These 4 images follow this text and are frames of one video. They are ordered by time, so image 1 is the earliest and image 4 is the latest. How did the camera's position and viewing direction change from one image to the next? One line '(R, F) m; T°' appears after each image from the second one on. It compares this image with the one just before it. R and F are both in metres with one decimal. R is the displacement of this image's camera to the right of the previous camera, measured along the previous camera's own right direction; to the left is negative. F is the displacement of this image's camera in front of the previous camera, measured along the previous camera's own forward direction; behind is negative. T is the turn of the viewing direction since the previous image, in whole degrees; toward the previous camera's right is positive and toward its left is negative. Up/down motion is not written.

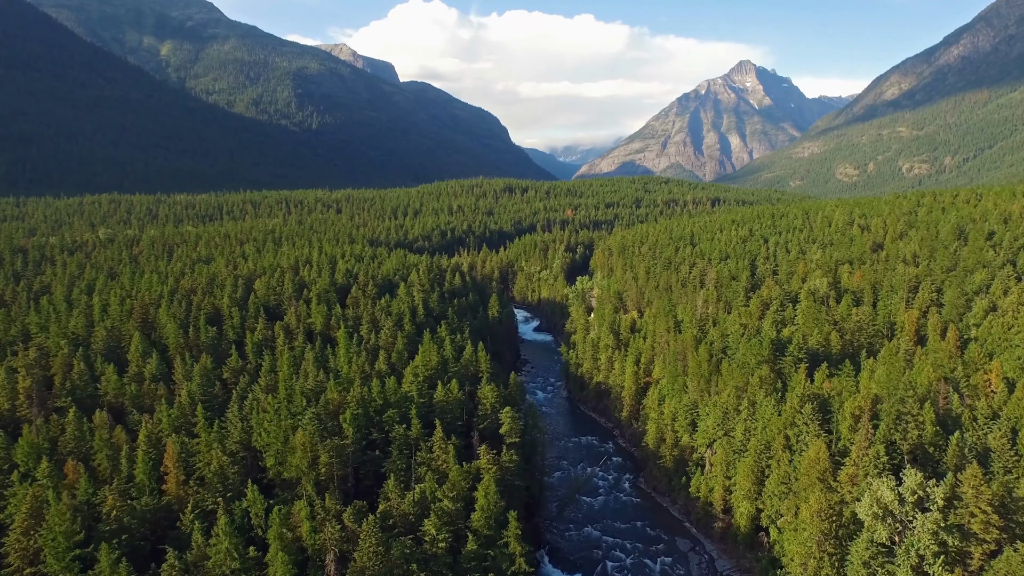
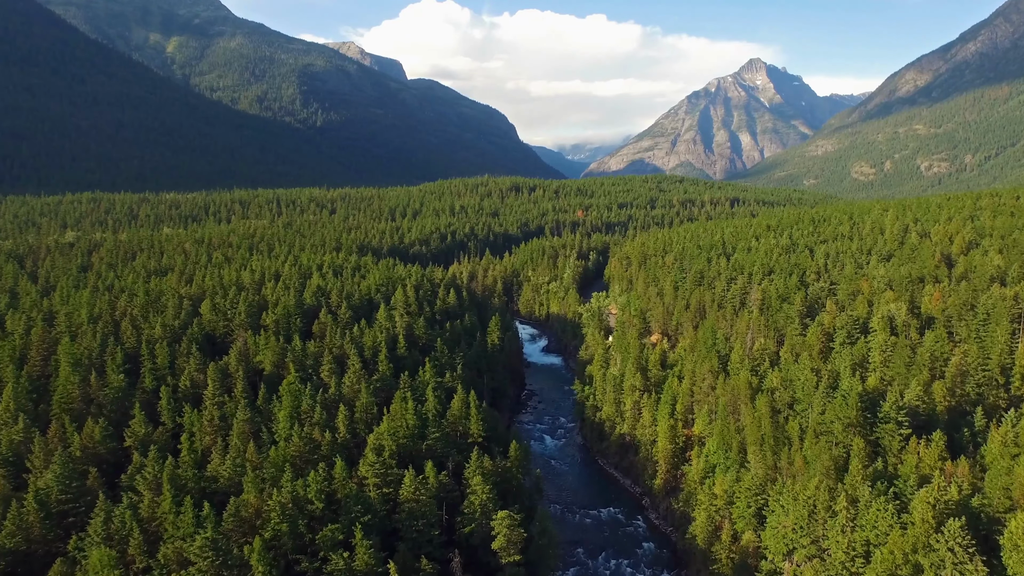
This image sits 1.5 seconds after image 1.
(+0.6, +18.8) m; -1°
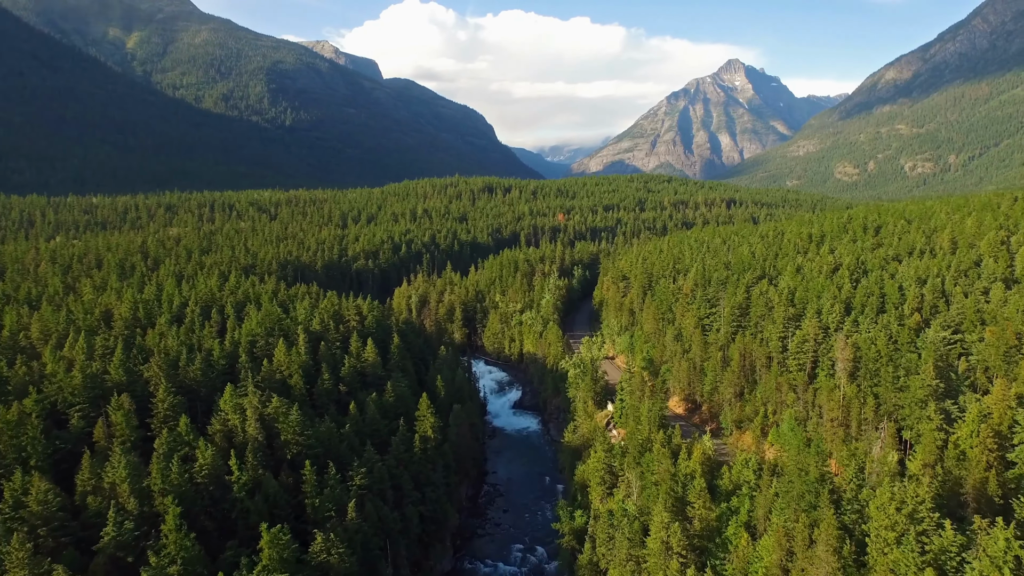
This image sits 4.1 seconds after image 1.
(+3.5, +36.3) m; +2°
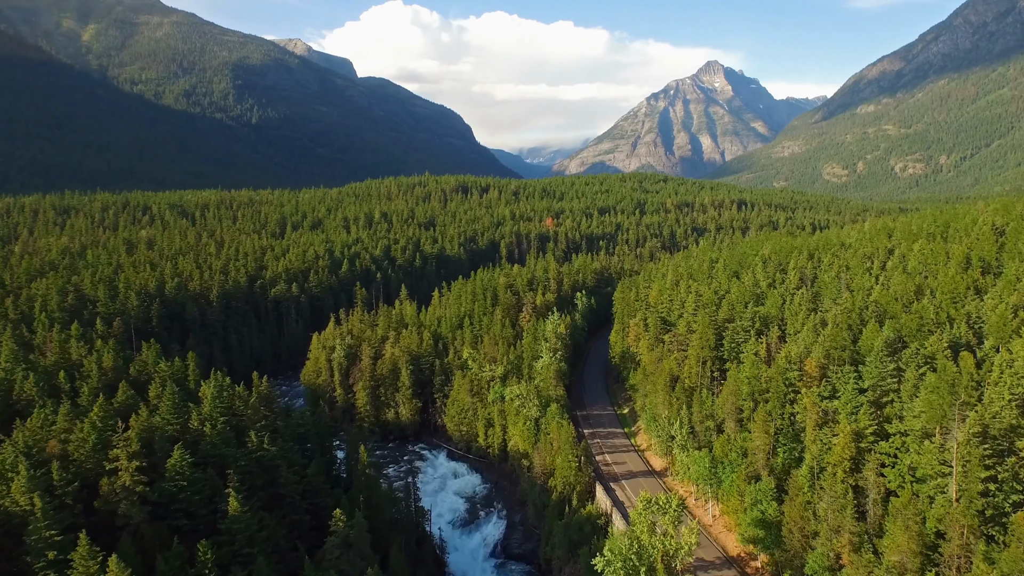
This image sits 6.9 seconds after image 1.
(+0.4, +44.0) m; +2°
